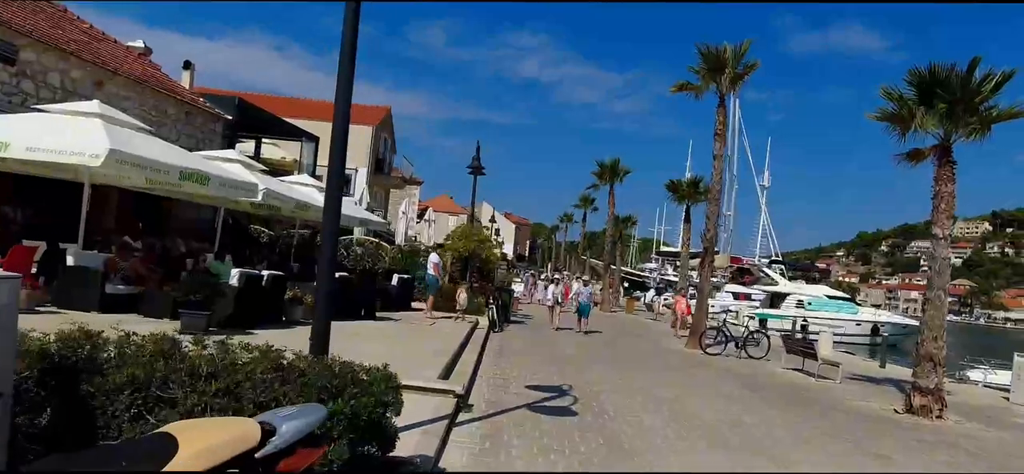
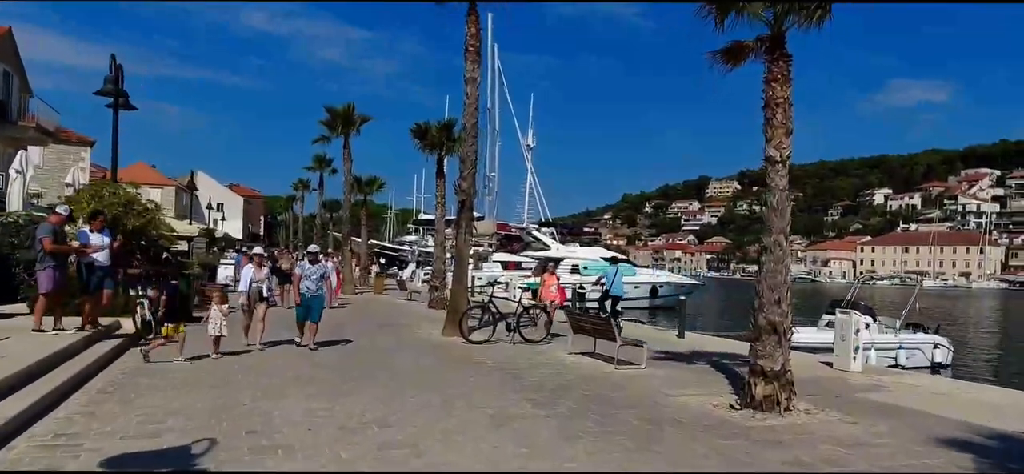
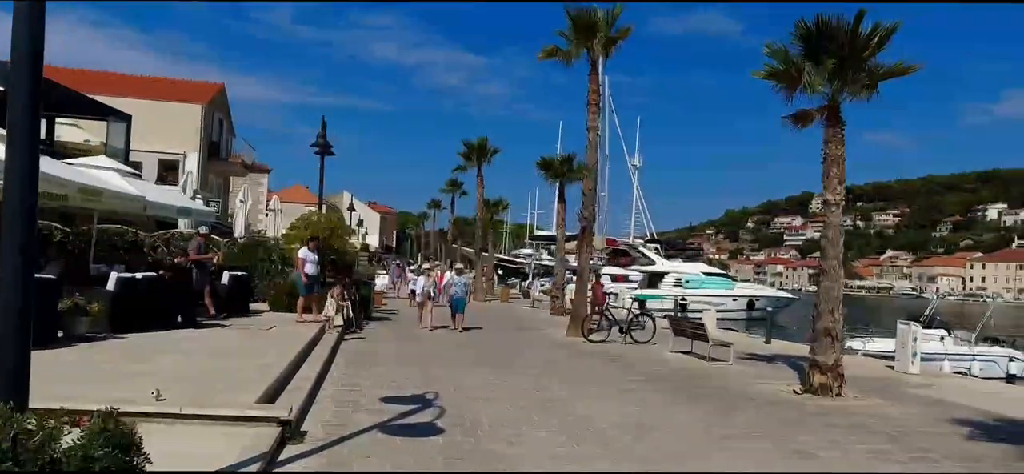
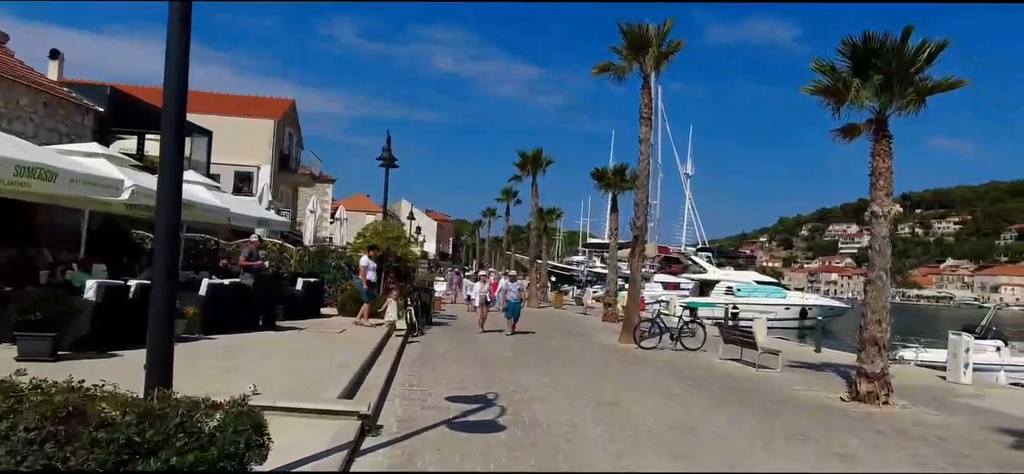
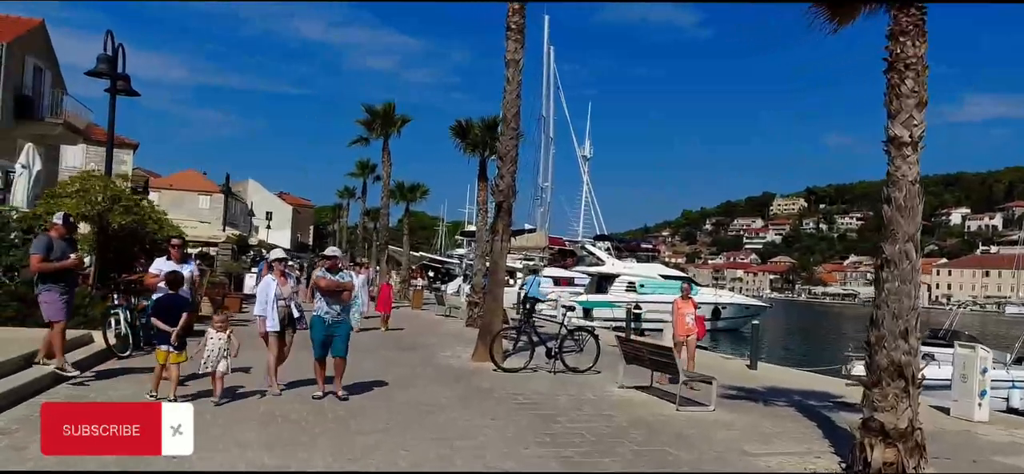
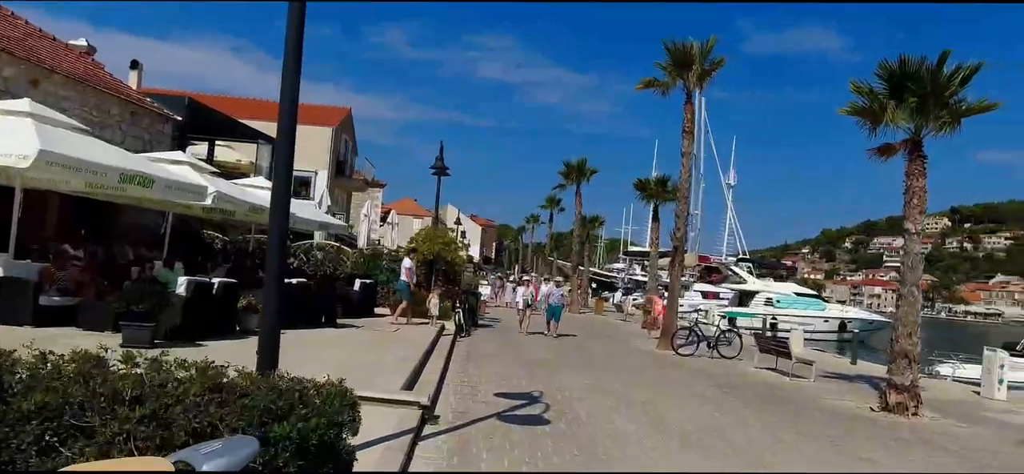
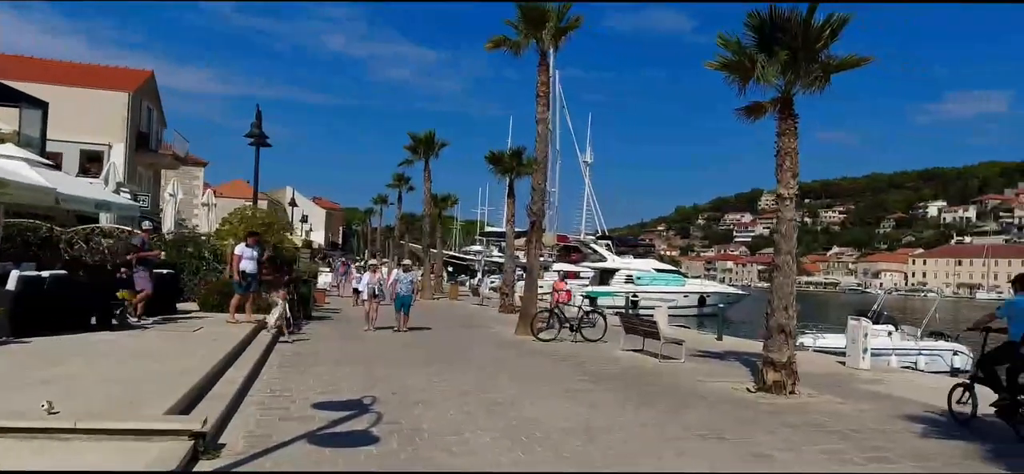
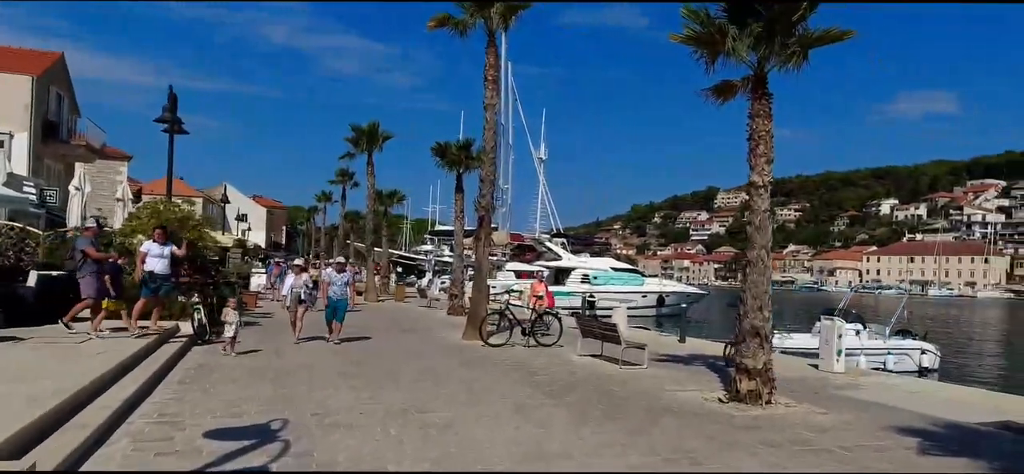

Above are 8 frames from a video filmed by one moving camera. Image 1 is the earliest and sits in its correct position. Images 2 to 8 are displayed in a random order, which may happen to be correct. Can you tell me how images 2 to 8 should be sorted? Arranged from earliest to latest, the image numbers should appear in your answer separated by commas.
6, 4, 3, 7, 8, 2, 5
